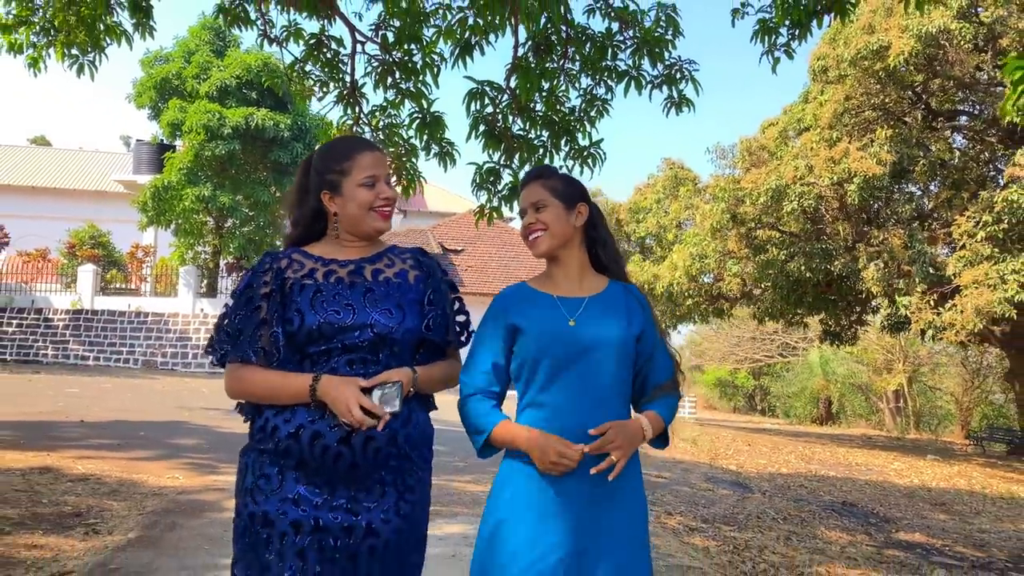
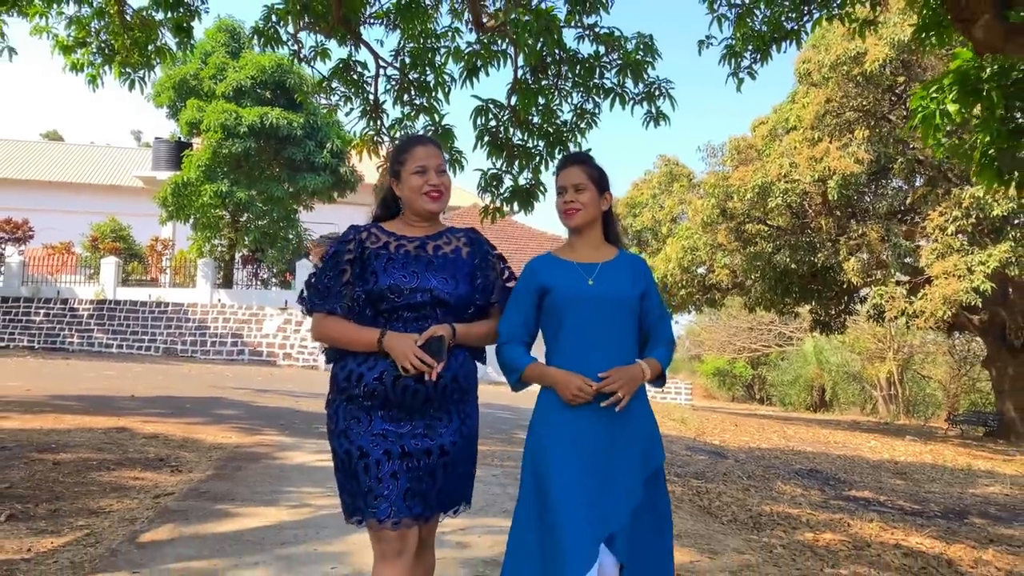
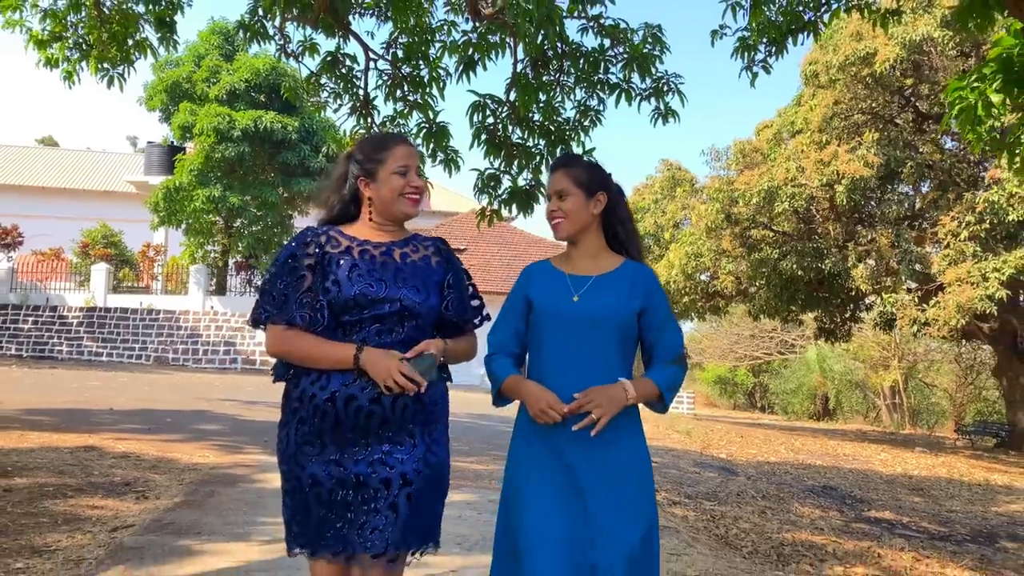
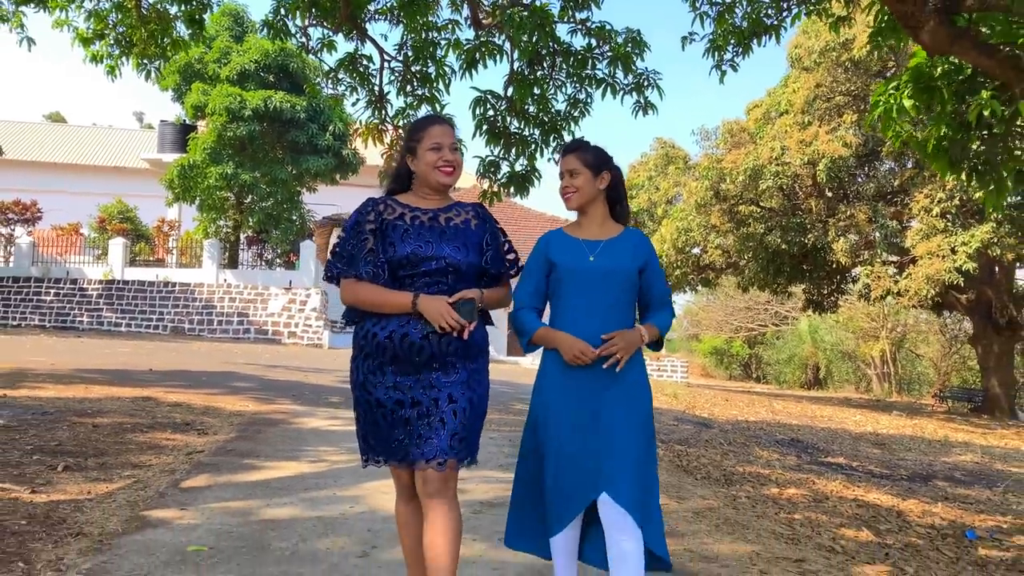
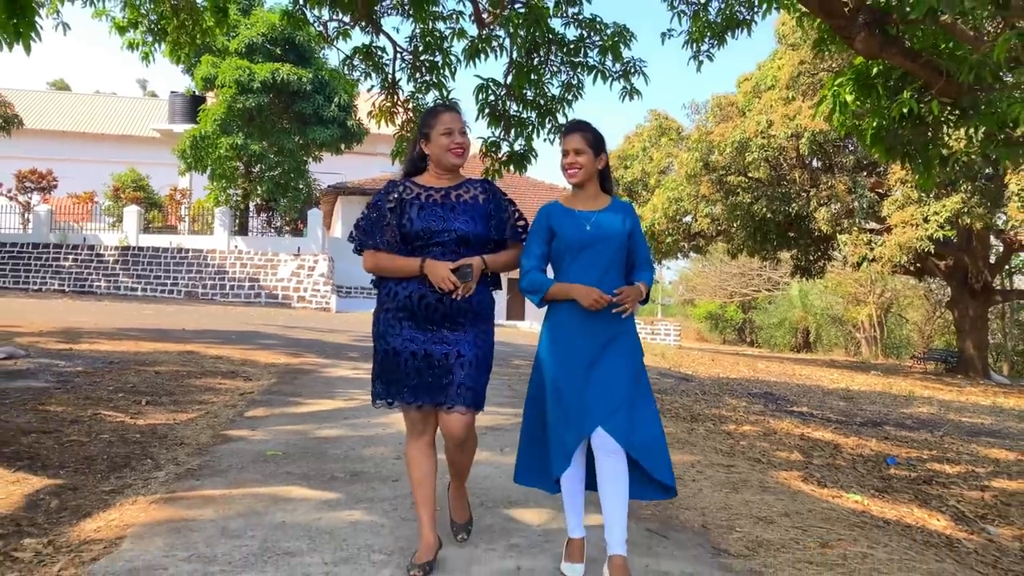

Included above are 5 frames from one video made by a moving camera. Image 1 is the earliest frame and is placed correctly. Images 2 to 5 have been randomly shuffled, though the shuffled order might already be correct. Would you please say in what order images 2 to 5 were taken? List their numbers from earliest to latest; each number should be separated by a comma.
3, 2, 4, 5
